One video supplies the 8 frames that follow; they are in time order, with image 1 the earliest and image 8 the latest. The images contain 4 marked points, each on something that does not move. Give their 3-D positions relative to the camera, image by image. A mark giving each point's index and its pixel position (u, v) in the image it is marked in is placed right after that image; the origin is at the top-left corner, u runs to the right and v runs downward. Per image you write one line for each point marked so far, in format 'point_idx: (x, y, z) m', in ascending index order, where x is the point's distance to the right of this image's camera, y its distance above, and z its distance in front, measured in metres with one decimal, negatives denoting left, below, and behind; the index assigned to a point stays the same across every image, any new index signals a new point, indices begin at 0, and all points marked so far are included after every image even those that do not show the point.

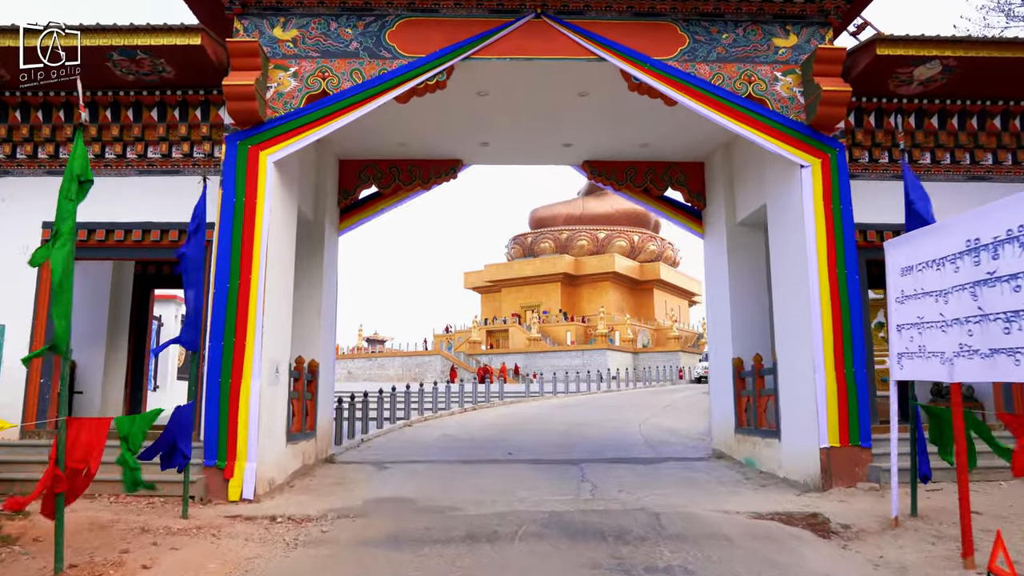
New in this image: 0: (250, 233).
0: (-2.1, +0.4, +6.6) m
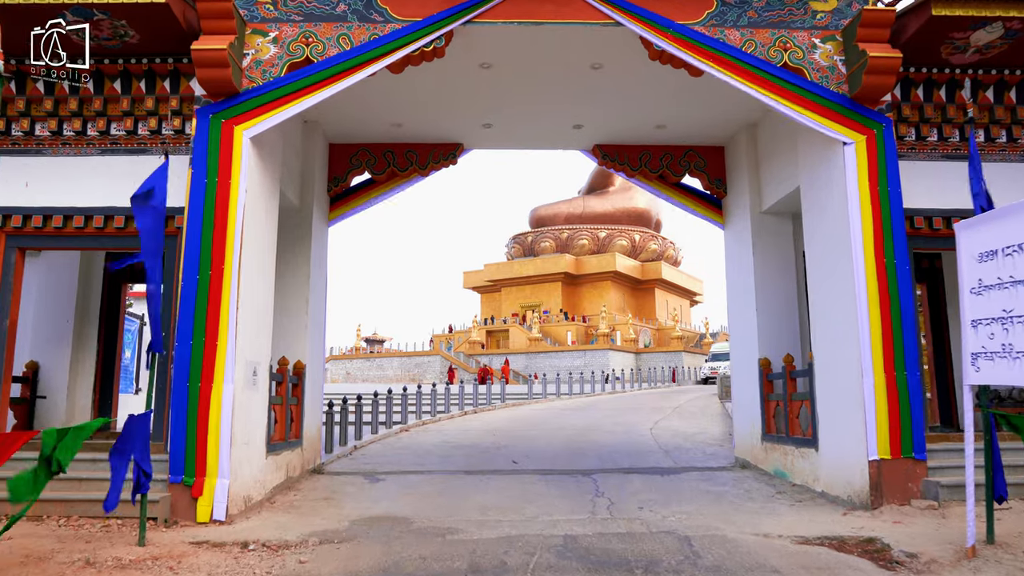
0: (-2.0, +0.5, +5.9) m
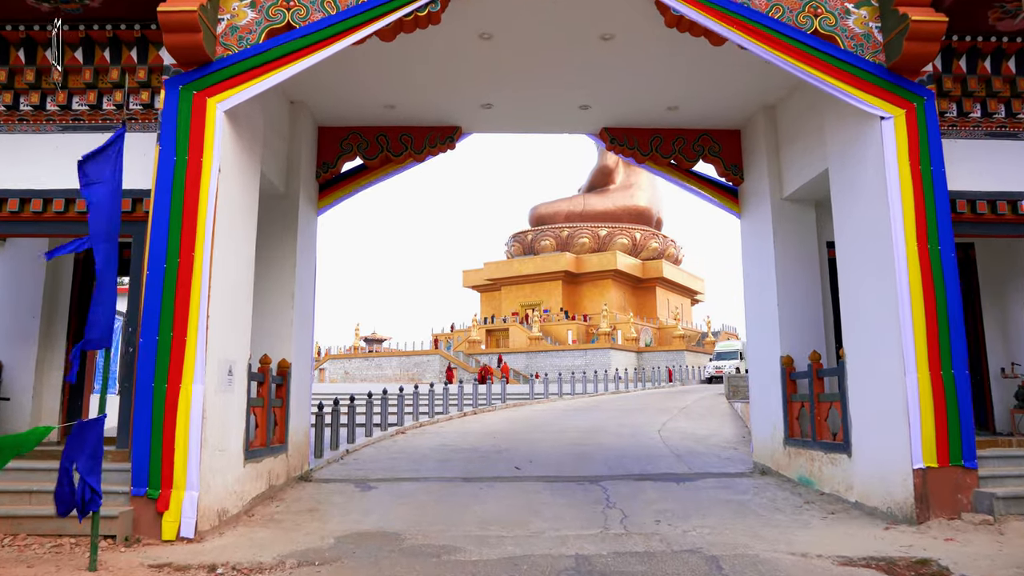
0: (-2.0, +0.6, +5.3) m
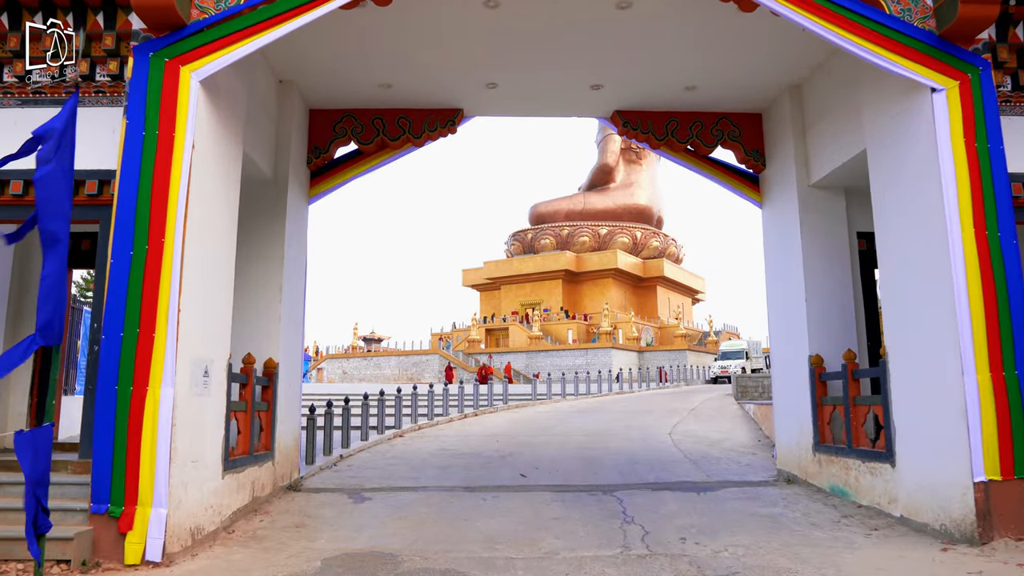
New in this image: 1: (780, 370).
0: (-1.9, +0.6, +4.7) m
1: (+2.4, -0.7, +7.7) m
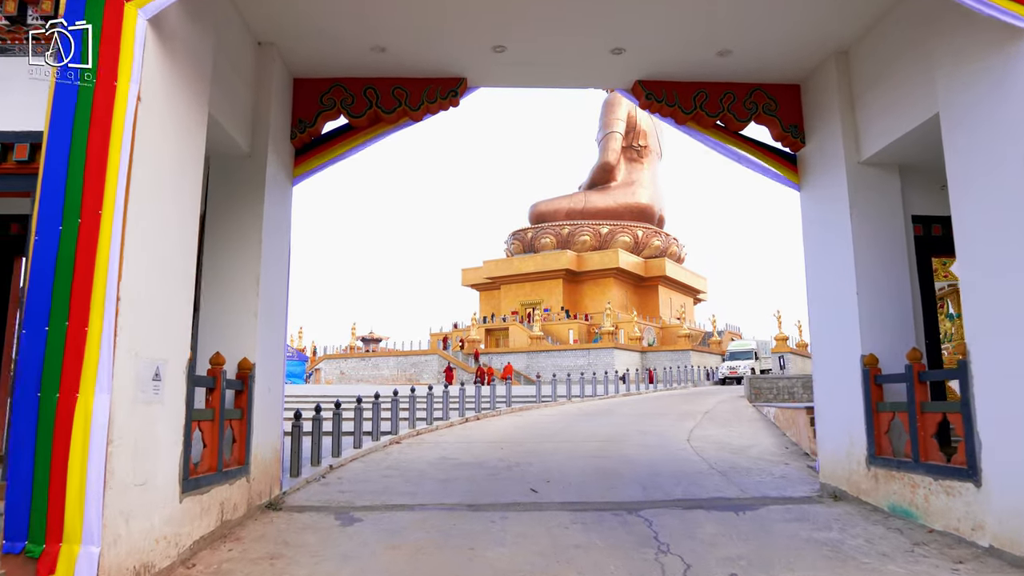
0: (-1.8, +0.7, +3.8) m
1: (+2.5, -0.7, +6.9) m
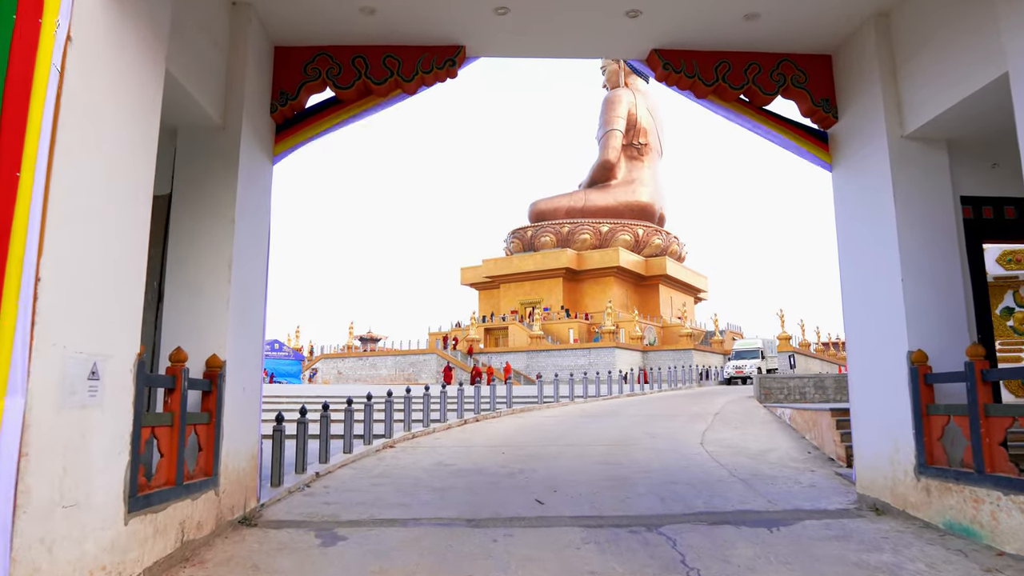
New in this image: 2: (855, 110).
0: (-1.8, +0.8, +3.1) m
1: (+2.5, -0.6, +6.2) m
2: (+2.6, +1.3, +6.3) m
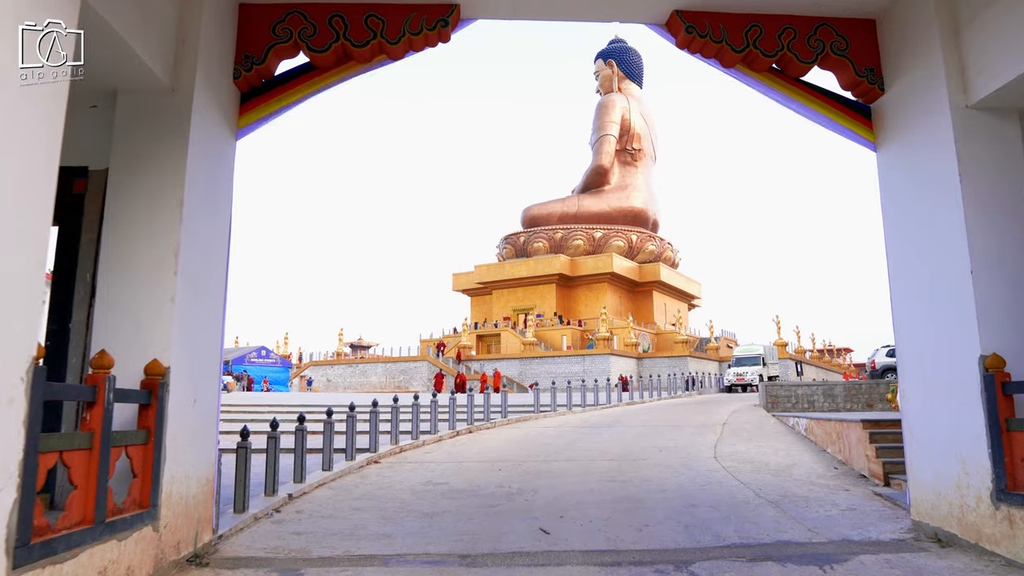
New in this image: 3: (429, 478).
0: (-1.8, +0.8, +2.3) m
1: (+2.6, -0.6, +5.3) m
2: (+2.6, +1.4, +5.5) m
3: (-0.7, -1.7, +7.6) m
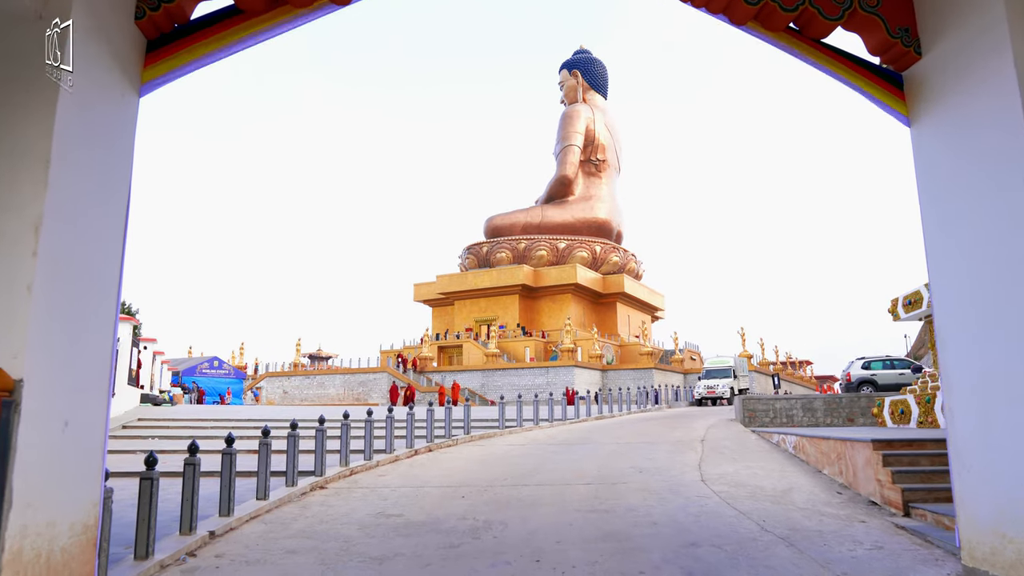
0: (-1.8, +0.9, +1.2) m
1: (+2.4, -0.6, +4.4) m
2: (+2.4, +1.4, +4.6) m
3: (-1.0, -1.7, +6.5) m
